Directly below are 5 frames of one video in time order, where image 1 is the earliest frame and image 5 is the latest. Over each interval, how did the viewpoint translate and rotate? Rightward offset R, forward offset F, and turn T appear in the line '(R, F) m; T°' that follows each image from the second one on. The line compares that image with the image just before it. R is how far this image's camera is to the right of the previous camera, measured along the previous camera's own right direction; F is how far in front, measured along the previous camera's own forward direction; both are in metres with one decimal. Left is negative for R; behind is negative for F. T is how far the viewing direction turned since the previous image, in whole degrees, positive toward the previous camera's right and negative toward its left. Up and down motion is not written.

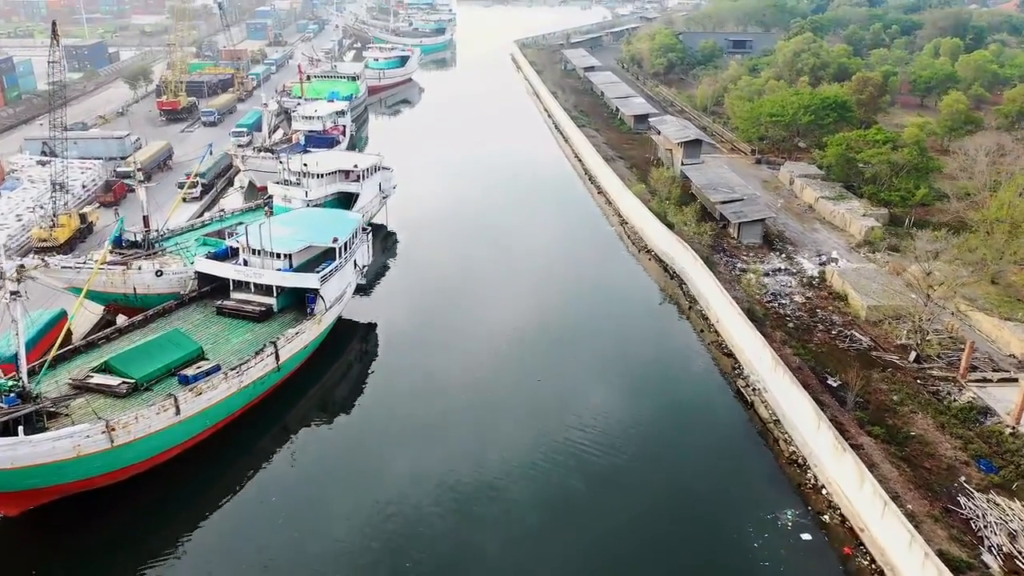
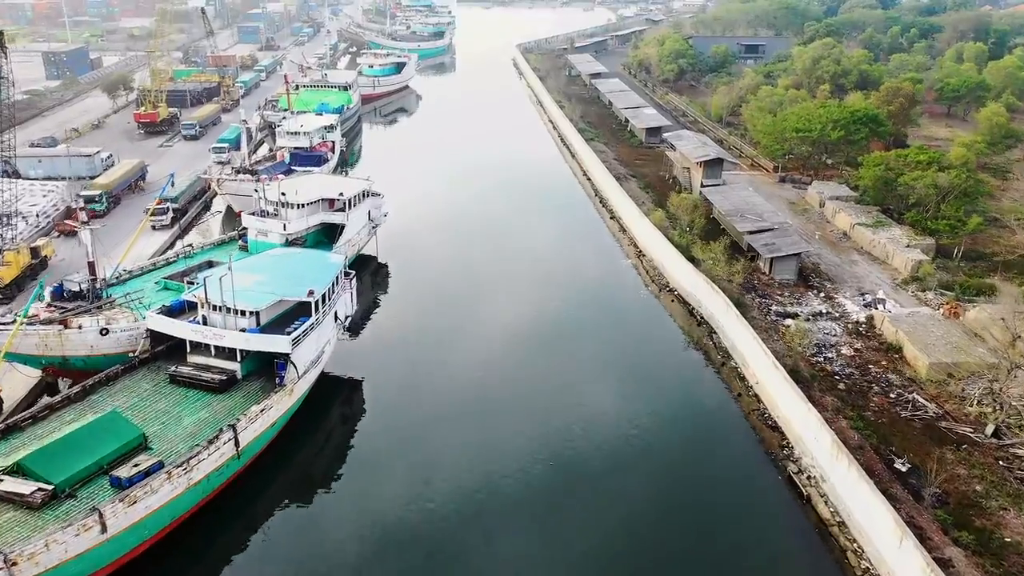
(-0.2, +2.8) m; 0°
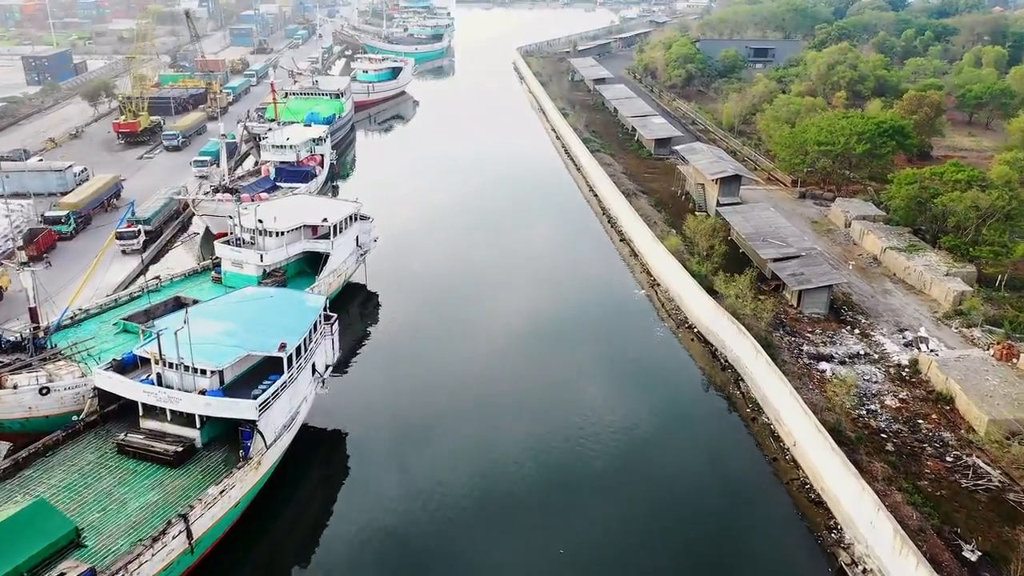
(-0.1, +2.2) m; 0°
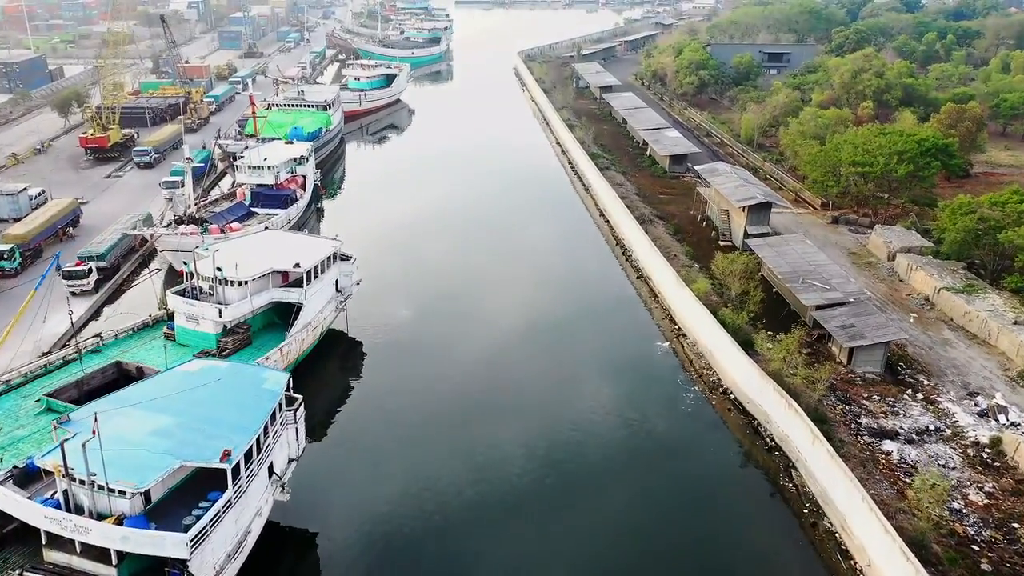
(-0.1, +3.0) m; 0°
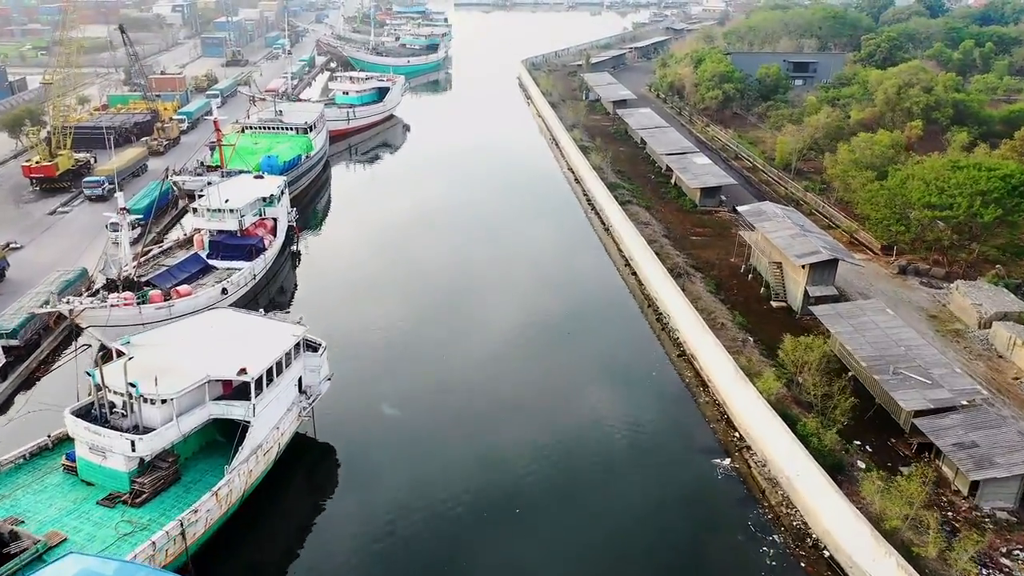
(-0.4, +4.4) m; 0°
